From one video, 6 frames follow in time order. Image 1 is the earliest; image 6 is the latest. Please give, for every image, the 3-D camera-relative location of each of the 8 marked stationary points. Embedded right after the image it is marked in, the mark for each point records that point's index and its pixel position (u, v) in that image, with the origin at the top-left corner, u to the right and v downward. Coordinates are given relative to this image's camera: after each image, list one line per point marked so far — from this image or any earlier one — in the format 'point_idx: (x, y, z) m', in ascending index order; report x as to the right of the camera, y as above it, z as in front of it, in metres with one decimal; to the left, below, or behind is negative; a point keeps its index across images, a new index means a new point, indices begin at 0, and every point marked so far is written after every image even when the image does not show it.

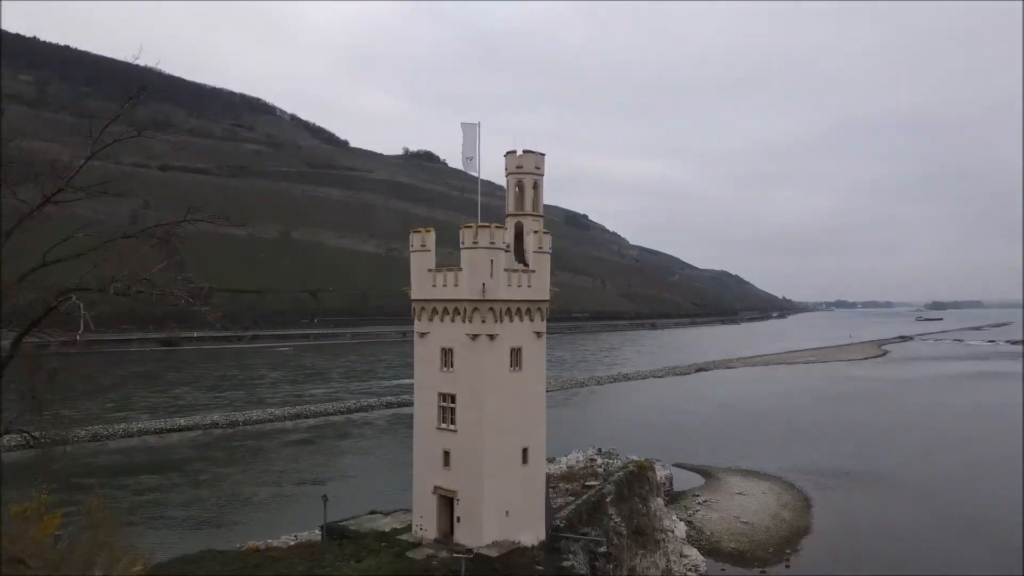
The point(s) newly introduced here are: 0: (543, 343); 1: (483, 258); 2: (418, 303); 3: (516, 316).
0: (+0.7, -1.3, +15.8) m
1: (-0.6, +0.6, +14.5) m
2: (-2.2, -0.4, +15.4) m
3: (+0.1, -0.6, +15.1) m
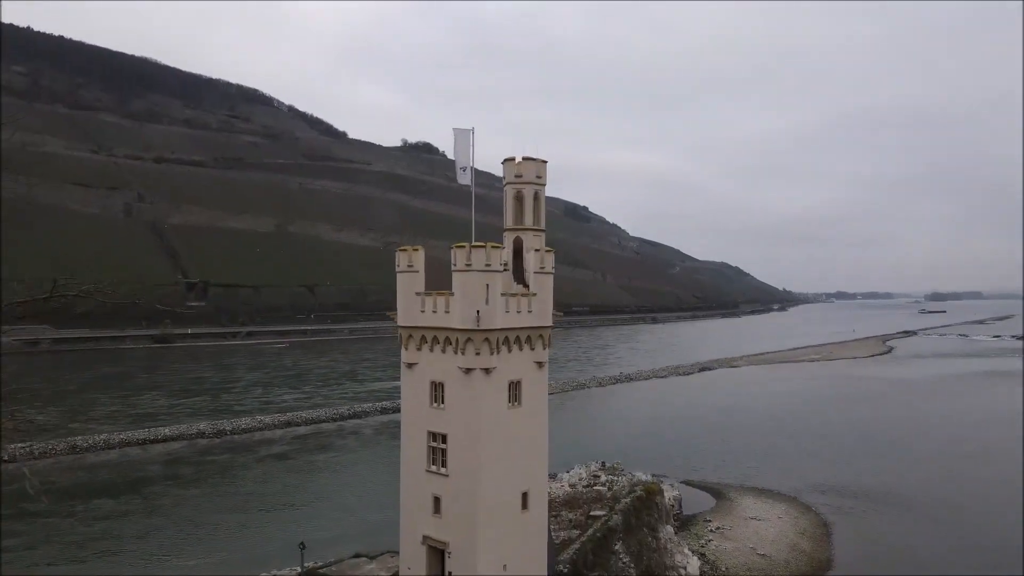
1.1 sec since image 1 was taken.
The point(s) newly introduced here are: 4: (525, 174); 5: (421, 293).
0: (+0.7, -1.8, +14.1) m
1: (-0.7, +0.1, +12.8) m
2: (-2.2, -0.9, +13.8) m
3: (+0.1, -1.2, +13.5) m
4: (+0.3, +2.5, +14.6) m
5: (-1.9, -0.1, +13.7) m
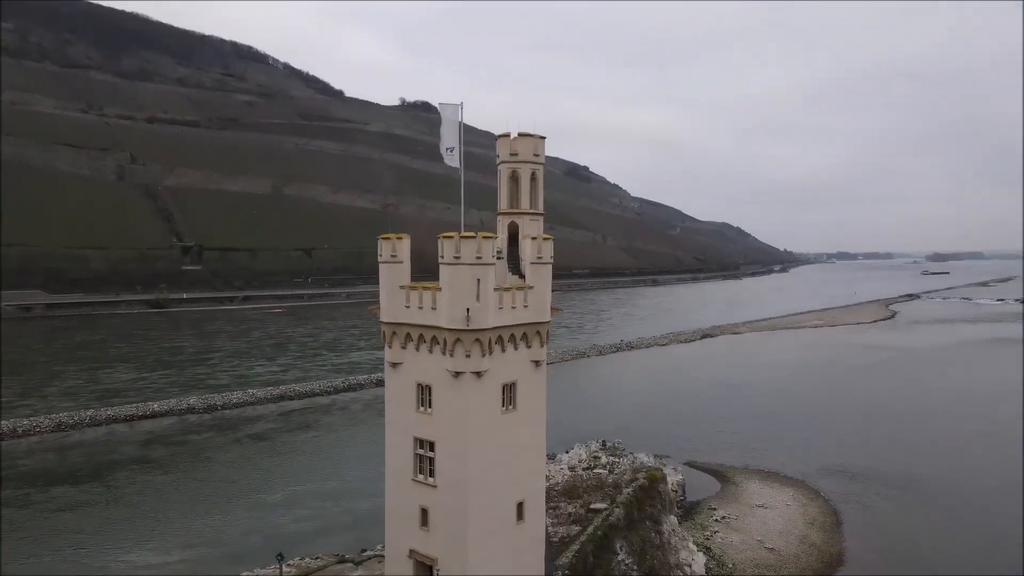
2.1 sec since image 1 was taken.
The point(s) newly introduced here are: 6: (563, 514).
0: (+0.6, -1.6, +12.9) m
1: (-0.8, +0.2, +11.4) m
2: (-2.3, -0.7, +12.5) m
3: (0.0, -1.0, +12.2) m
4: (+0.2, +2.6, +13.1) m
5: (-2.0, 0.0, +12.3) m
6: (+1.5, -6.5, +19.0) m
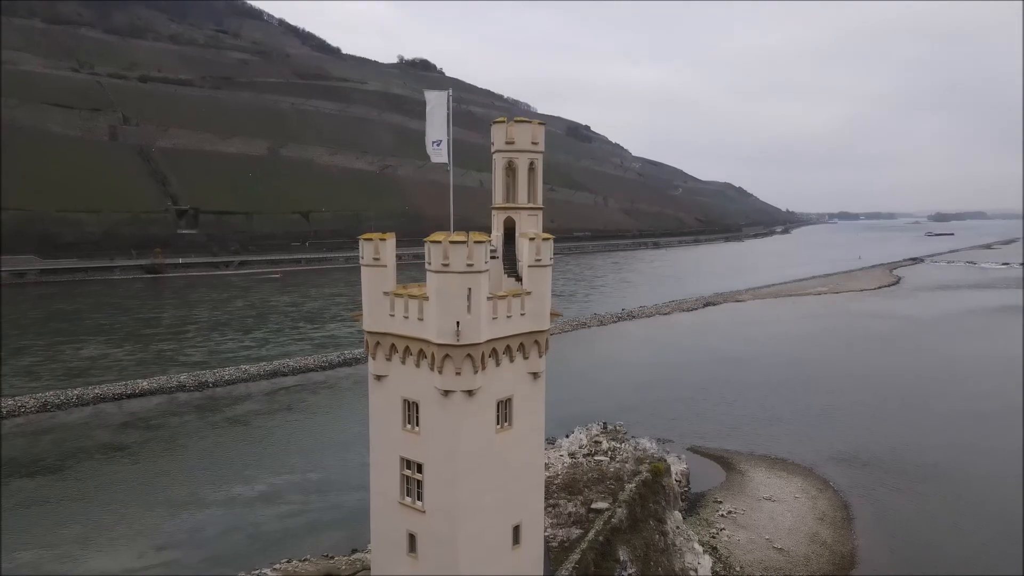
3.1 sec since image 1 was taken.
0: (+0.5, -1.7, +11.7) m
1: (-0.8, +0.1, +10.2) m
2: (-2.4, -0.8, +11.3) m
3: (-0.1, -1.1, +11.0) m
4: (+0.1, +2.6, +11.7) m
5: (-2.0, -0.1, +11.1) m
6: (+1.4, -6.1, +18.2) m
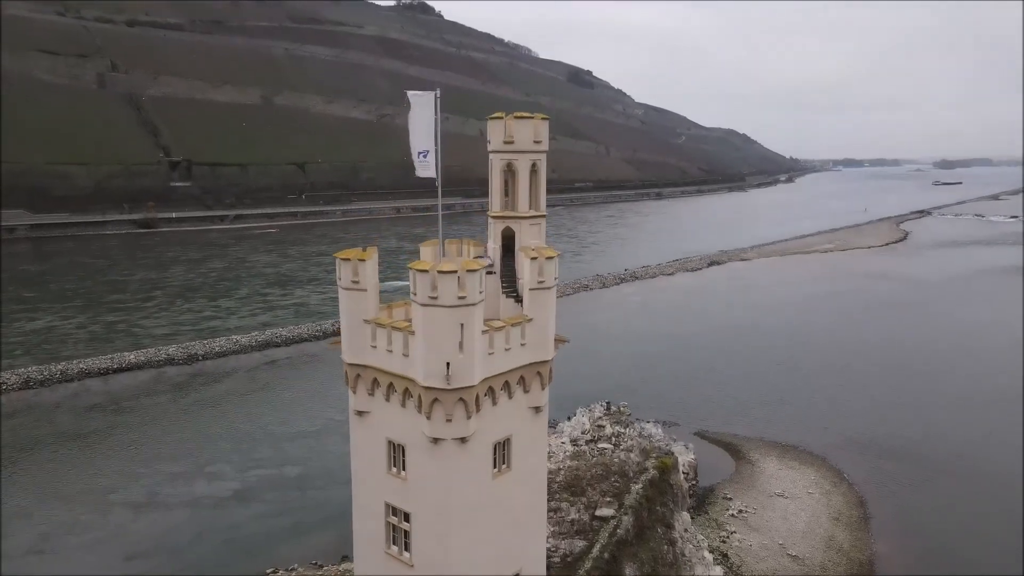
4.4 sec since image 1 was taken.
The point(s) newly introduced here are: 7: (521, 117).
0: (+0.5, -2.0, +10.4) m
1: (-0.8, -0.4, +8.7) m
2: (-2.4, -1.2, +9.9) m
3: (-0.1, -1.5, +9.6) m
4: (+0.1, +2.2, +10.0) m
5: (-2.1, -0.5, +9.6) m
6: (+1.4, -6.0, +17.2) m
7: (+0.1, +2.6, +9.9) m
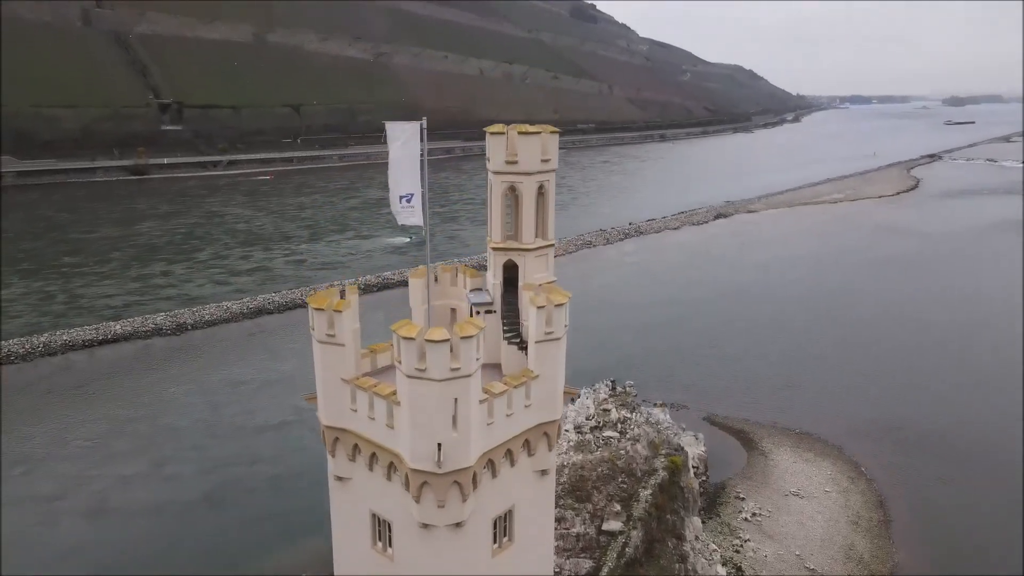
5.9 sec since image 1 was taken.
0: (+0.5, -2.6, +9.0) m
1: (-0.8, -1.1, +7.2) m
2: (-2.4, -1.8, +8.4) m
3: (-0.1, -2.2, +8.2) m
4: (+0.2, +1.6, +8.3) m
5: (-2.0, -1.1, +8.1) m
6: (+1.4, -5.9, +16.1) m
7: (+0.2, +1.9, +8.1) m
